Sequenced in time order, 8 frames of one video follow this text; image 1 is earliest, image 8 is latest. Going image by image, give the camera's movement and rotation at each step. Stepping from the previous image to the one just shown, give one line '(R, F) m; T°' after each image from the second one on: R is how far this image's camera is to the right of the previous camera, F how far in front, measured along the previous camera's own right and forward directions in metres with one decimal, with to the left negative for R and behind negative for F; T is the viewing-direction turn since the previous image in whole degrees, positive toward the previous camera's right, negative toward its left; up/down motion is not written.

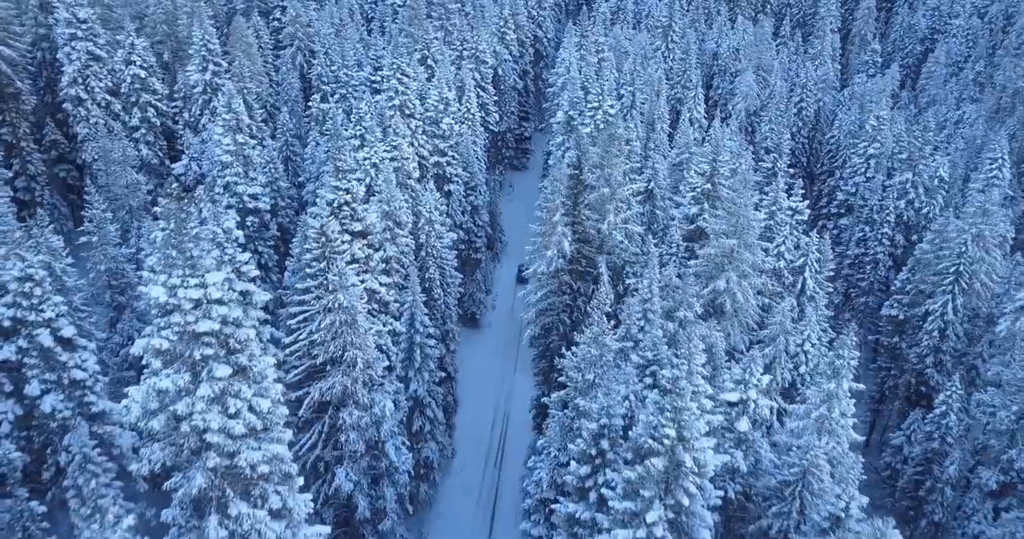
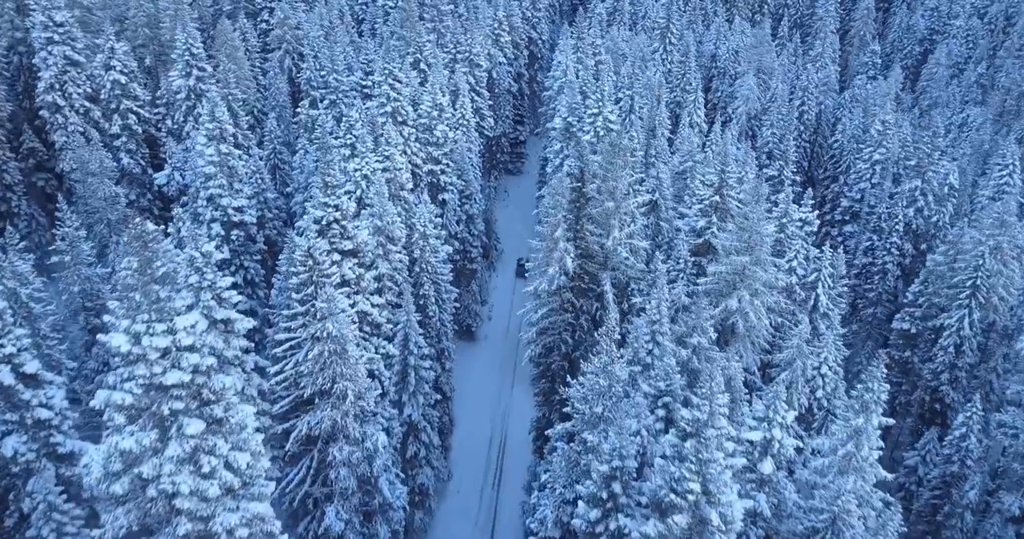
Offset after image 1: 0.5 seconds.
(-0.3, +1.6) m; +1°
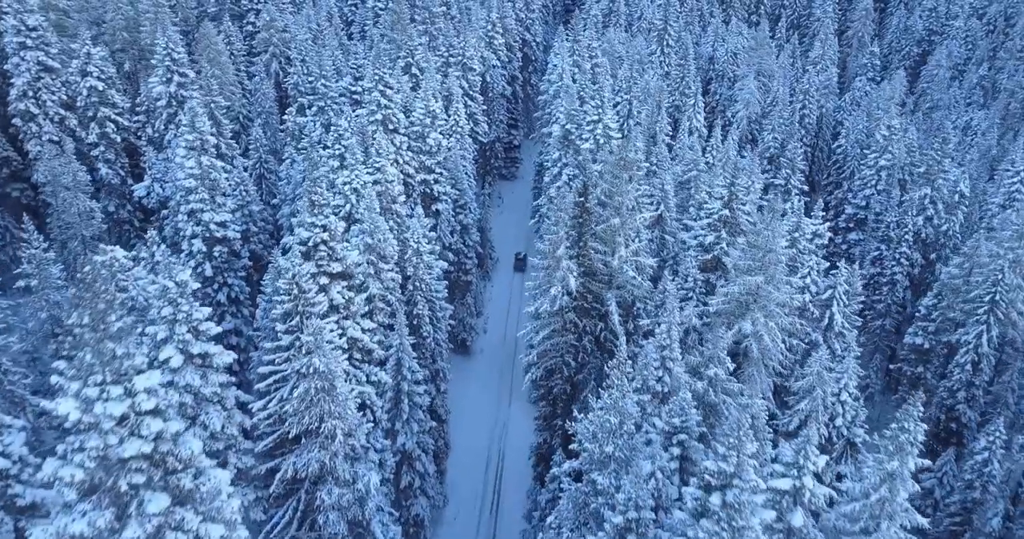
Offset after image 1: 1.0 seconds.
(-0.3, +1.7) m; +1°
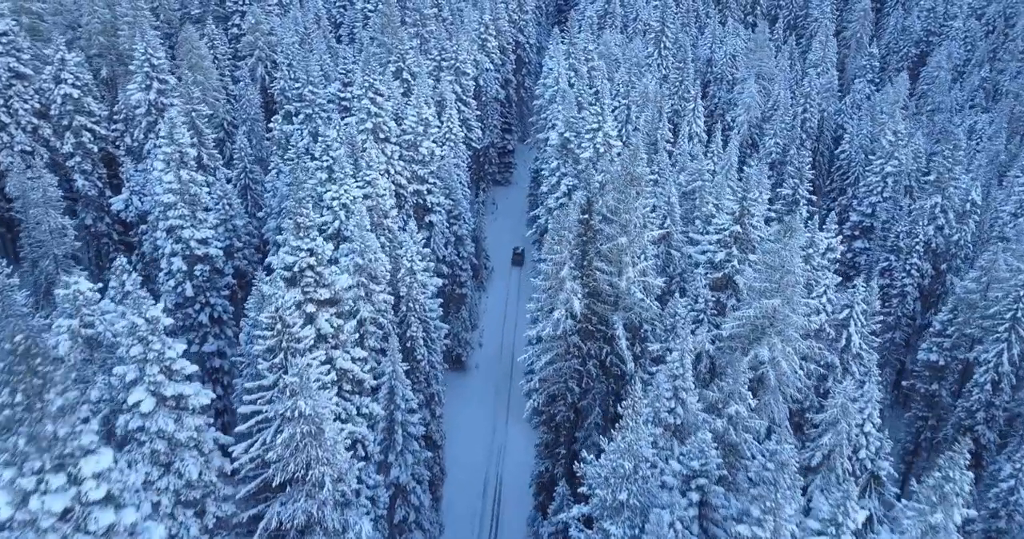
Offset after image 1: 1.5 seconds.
(-0.3, +1.7) m; +1°
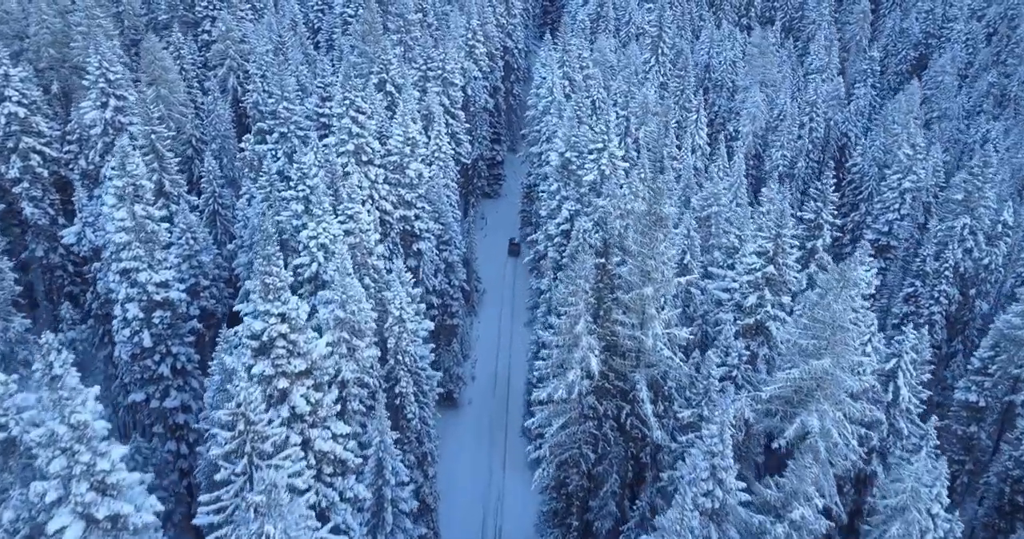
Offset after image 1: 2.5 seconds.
(-0.7, +3.6) m; +1°
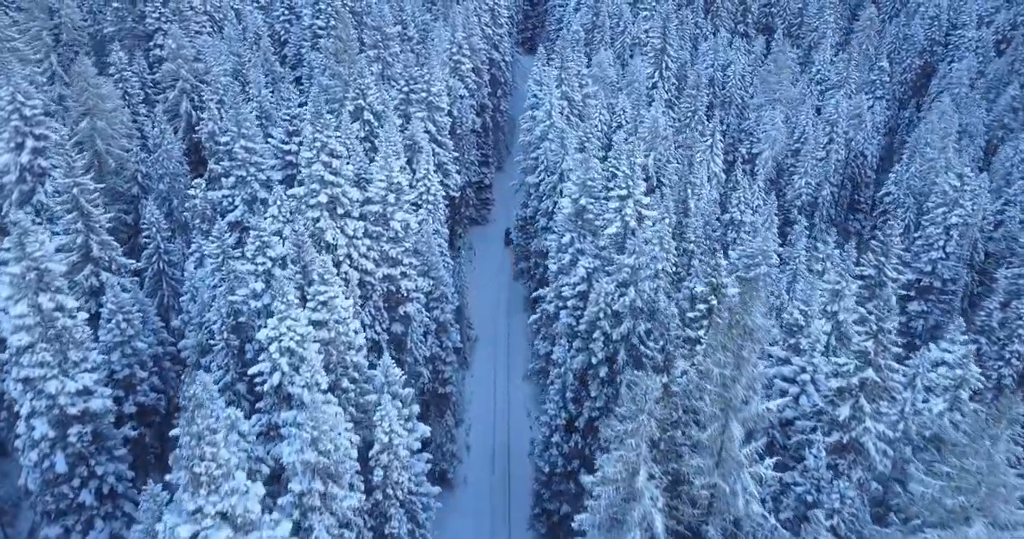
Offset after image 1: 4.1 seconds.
(-1.2, +6.0) m; +2°
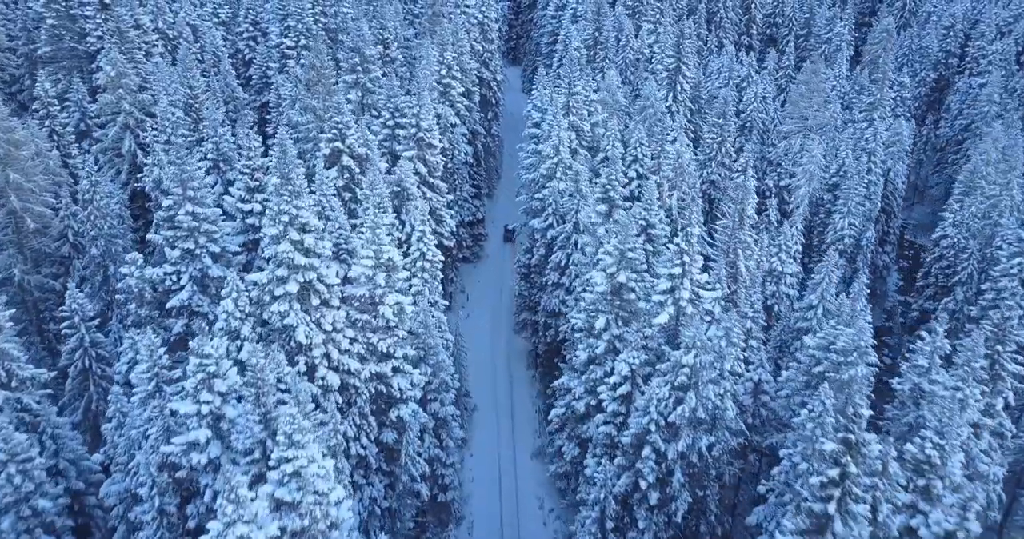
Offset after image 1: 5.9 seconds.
(-1.5, +6.5) m; +2°
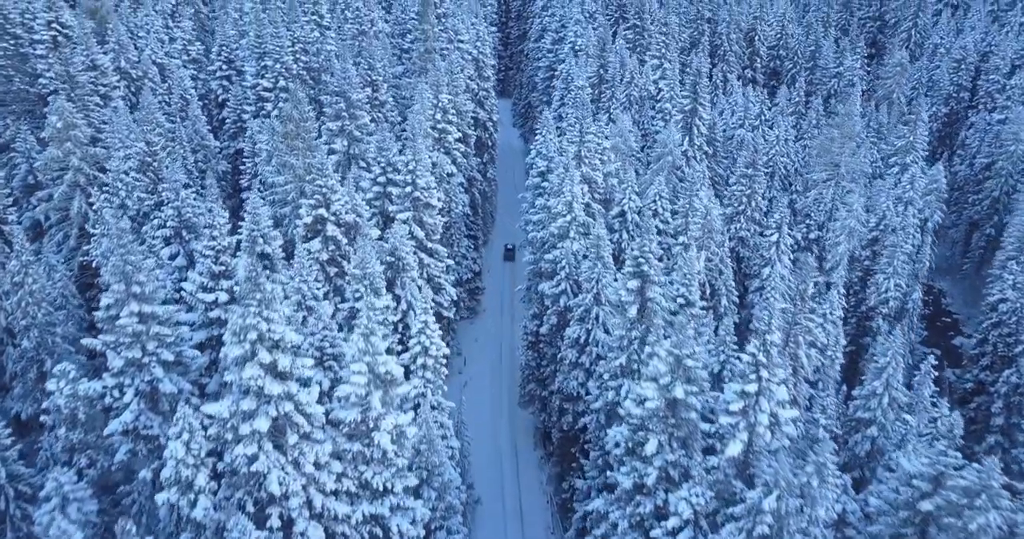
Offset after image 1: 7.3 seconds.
(-1.2, +4.9) m; +1°
